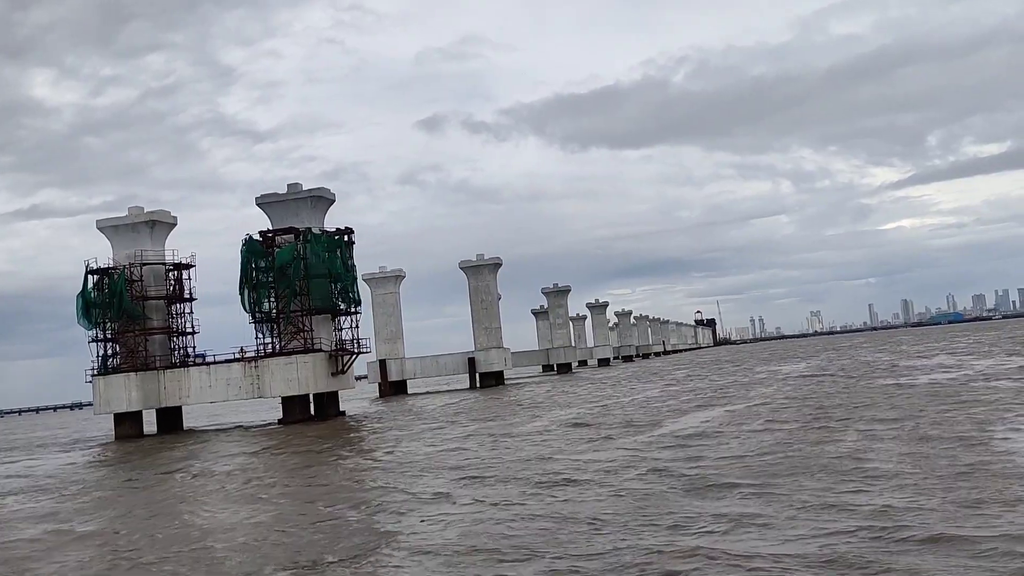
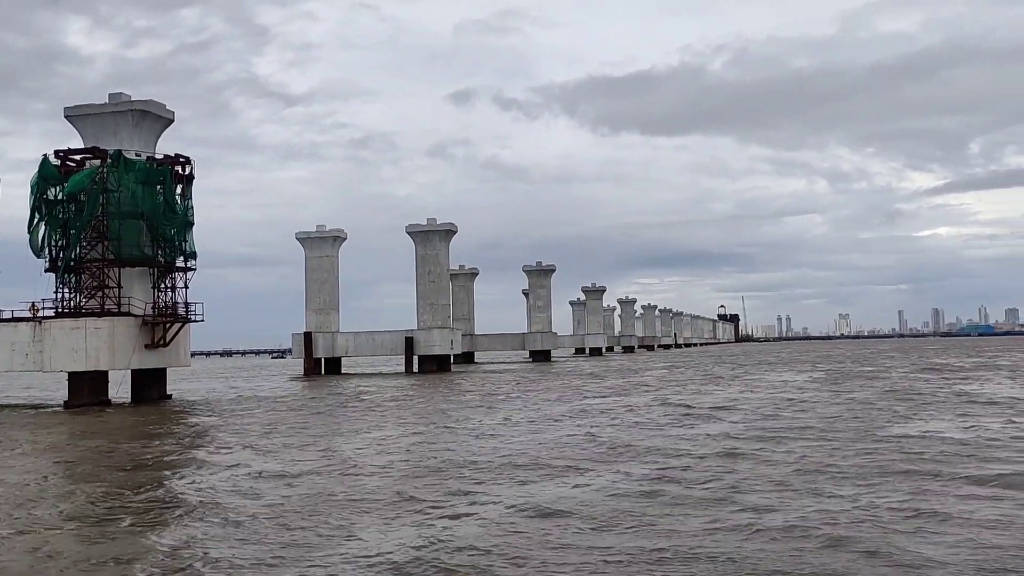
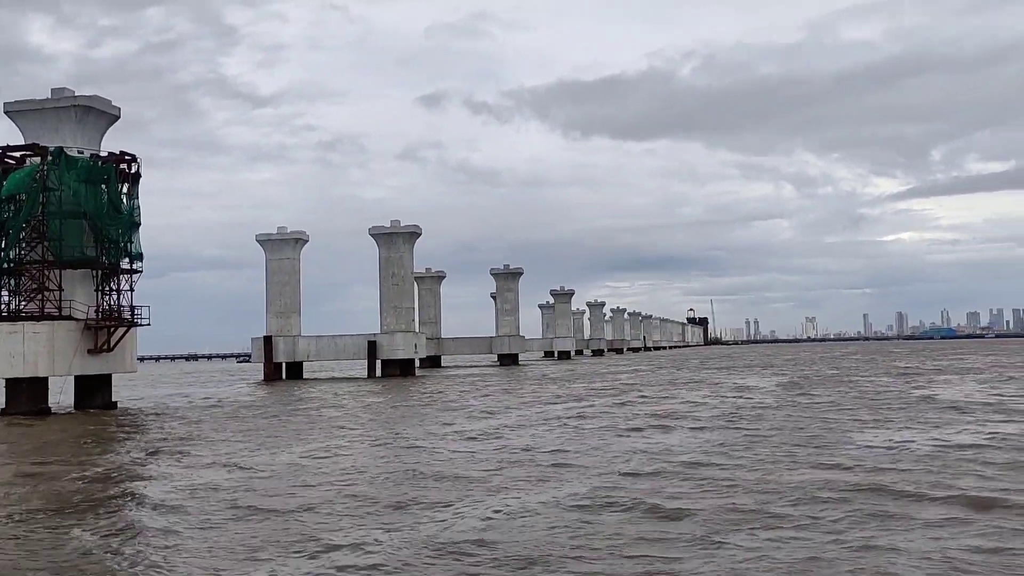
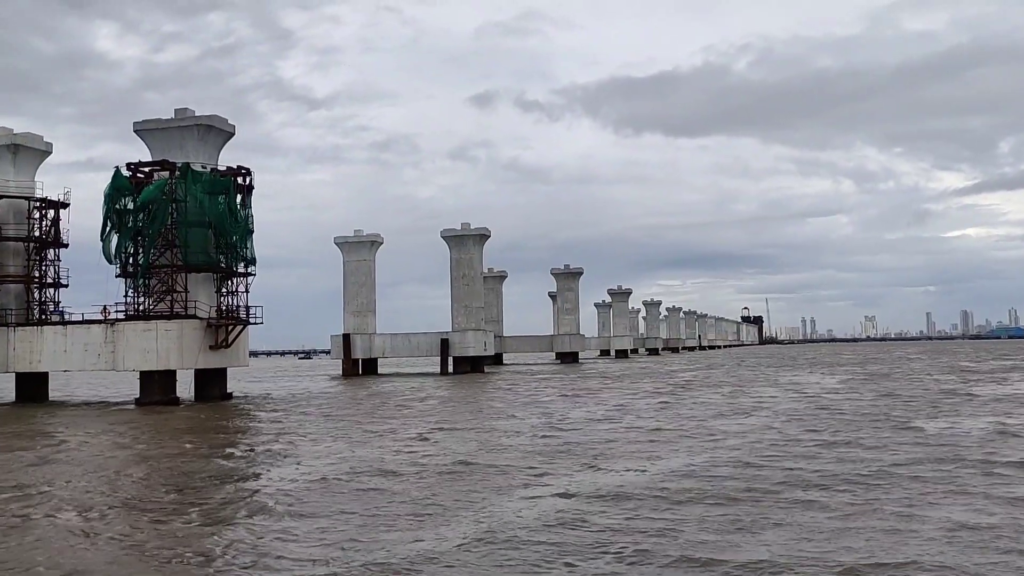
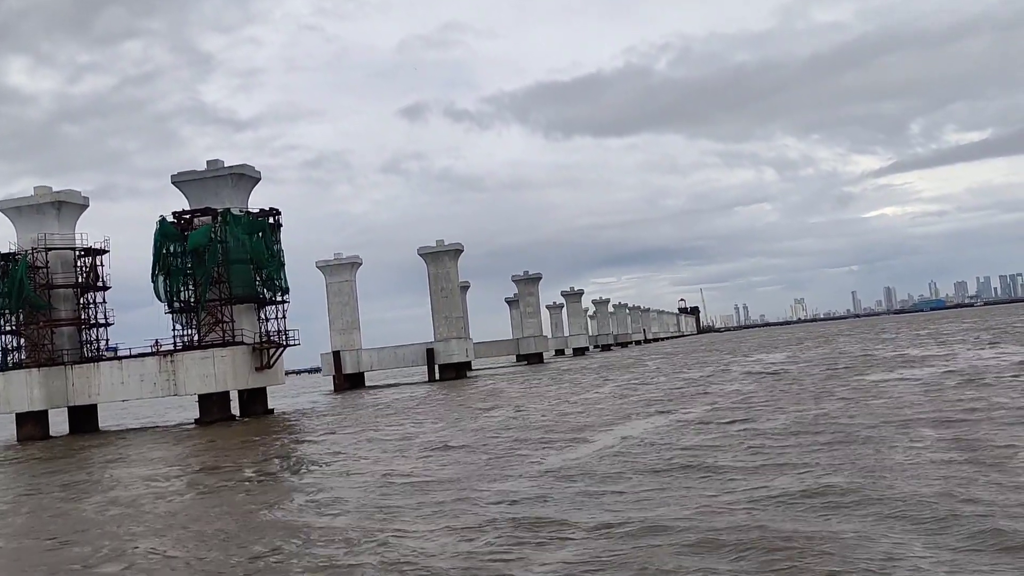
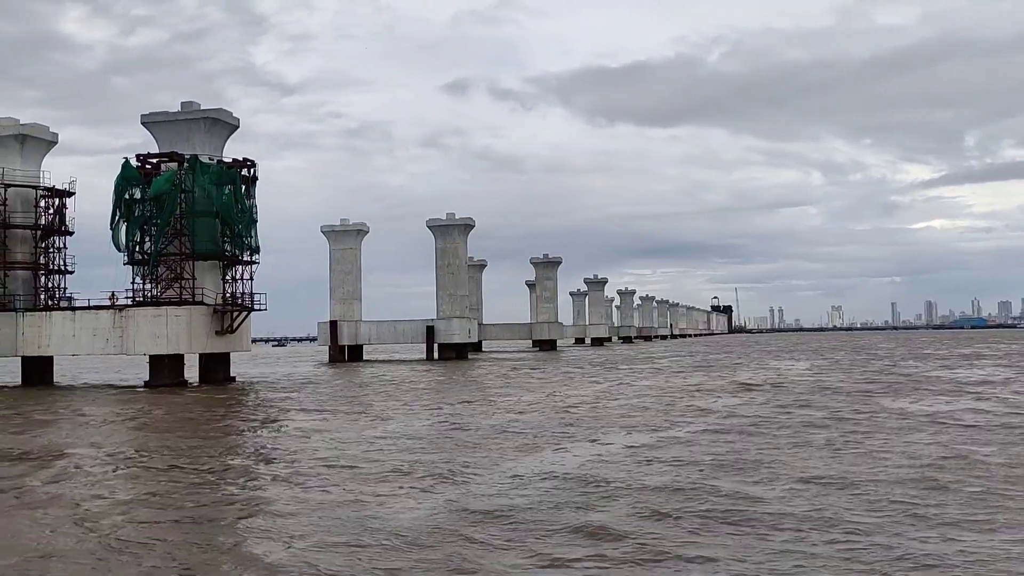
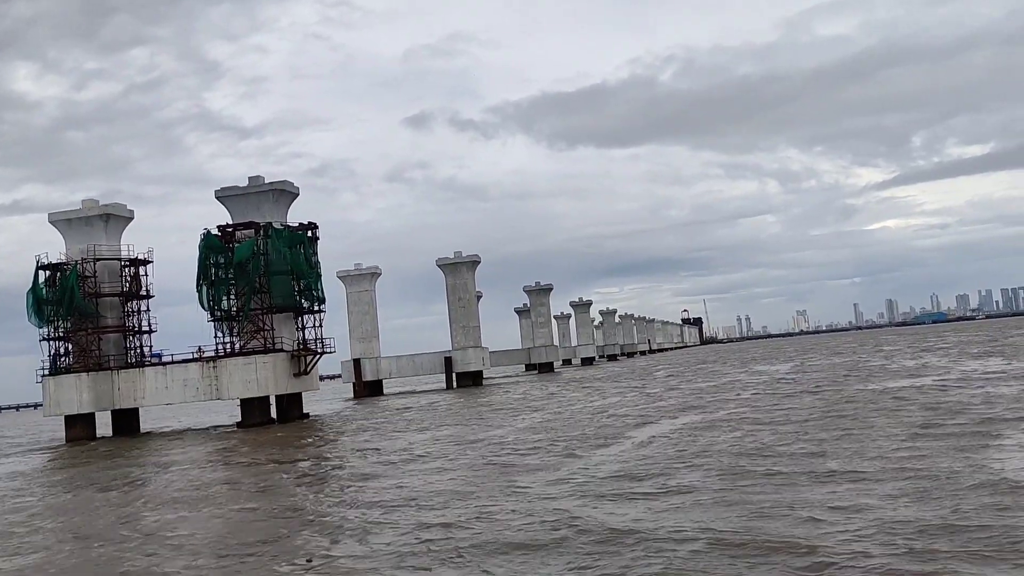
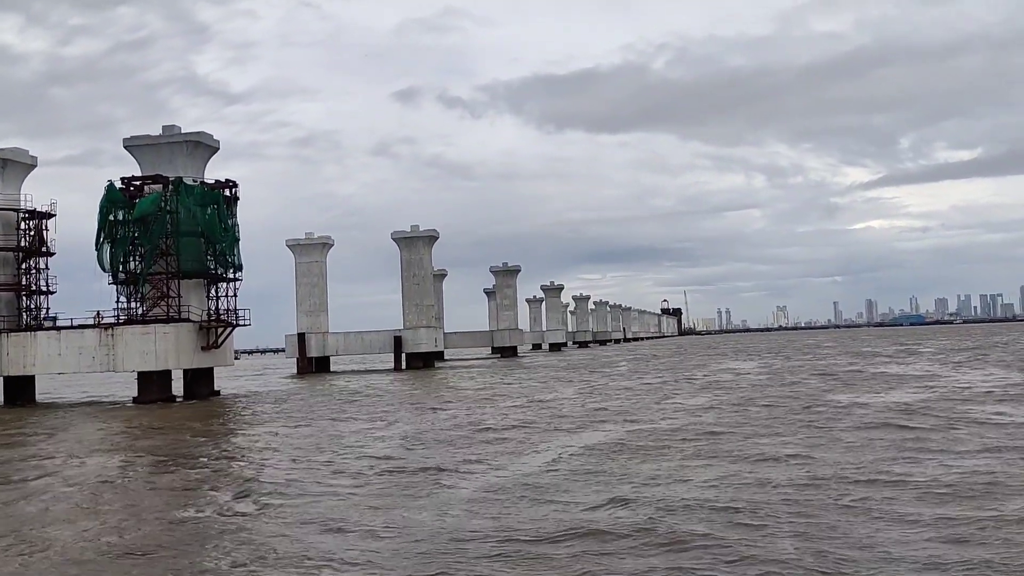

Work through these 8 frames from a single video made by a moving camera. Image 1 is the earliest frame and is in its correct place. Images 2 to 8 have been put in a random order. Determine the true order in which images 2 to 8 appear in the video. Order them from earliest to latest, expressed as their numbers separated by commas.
7, 5, 8, 6, 4, 2, 3
